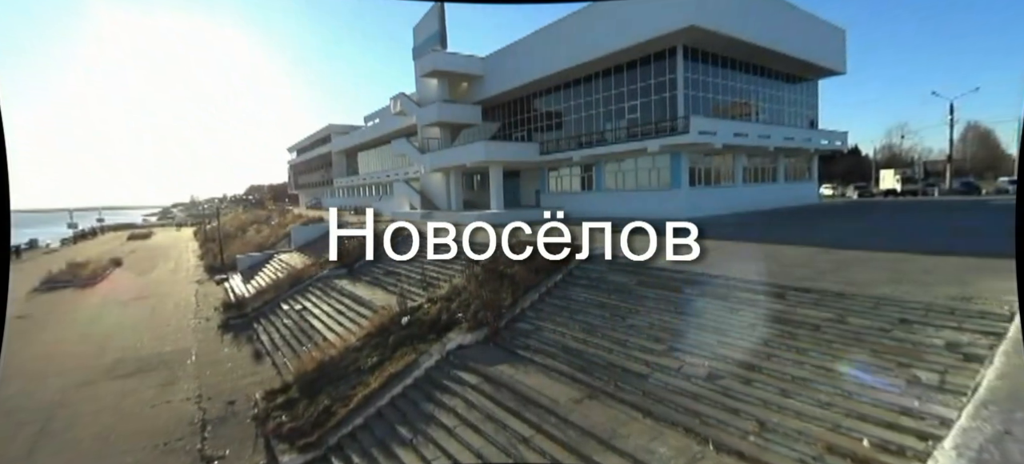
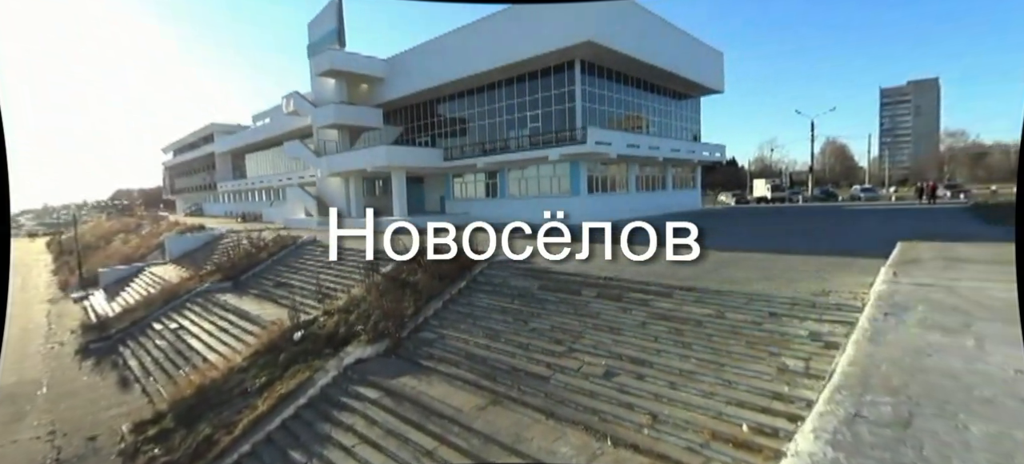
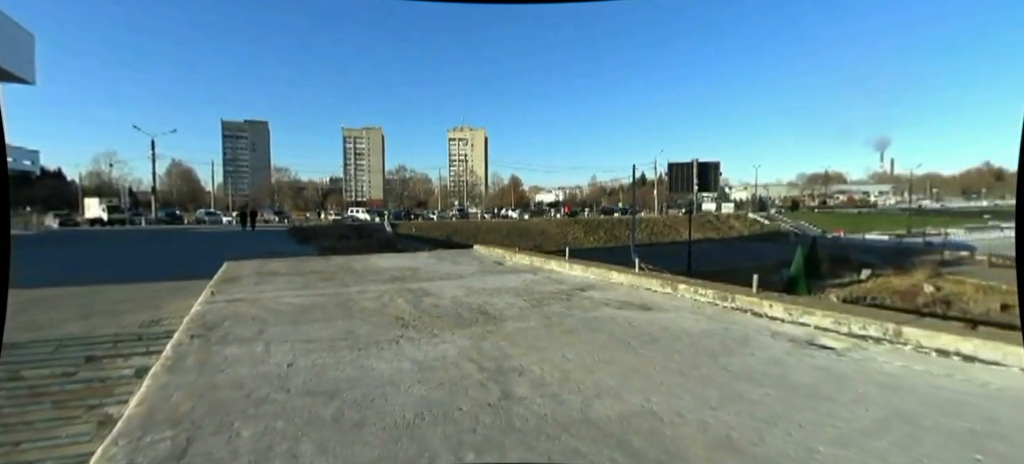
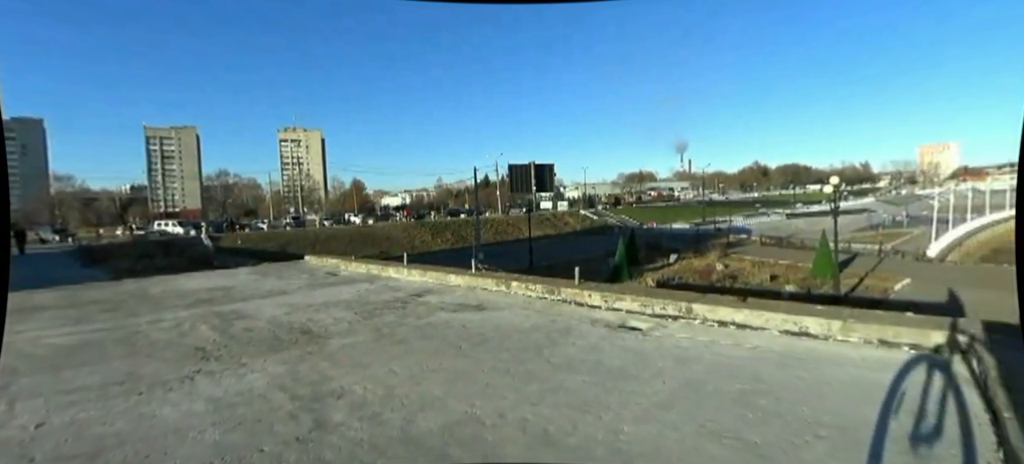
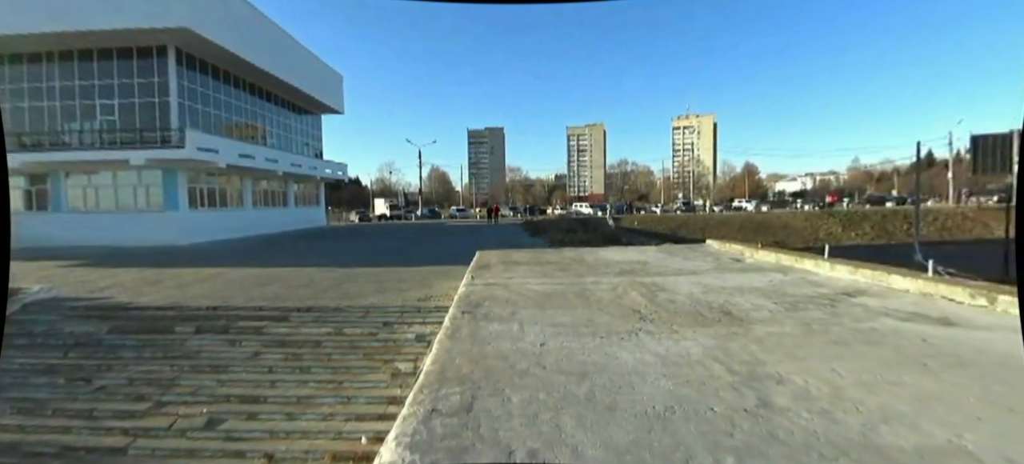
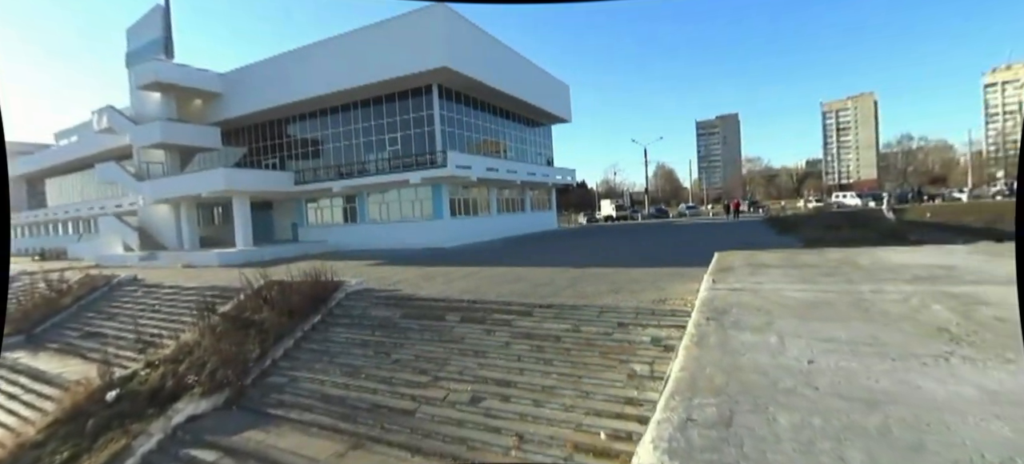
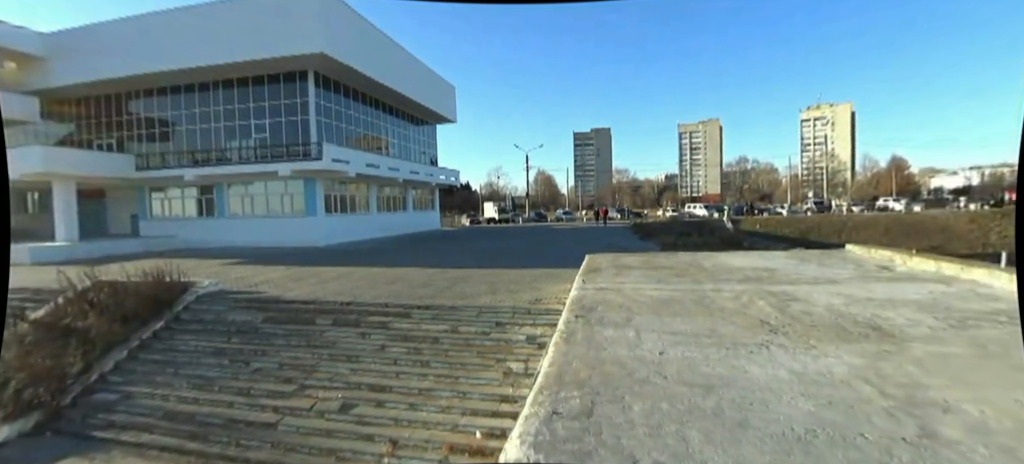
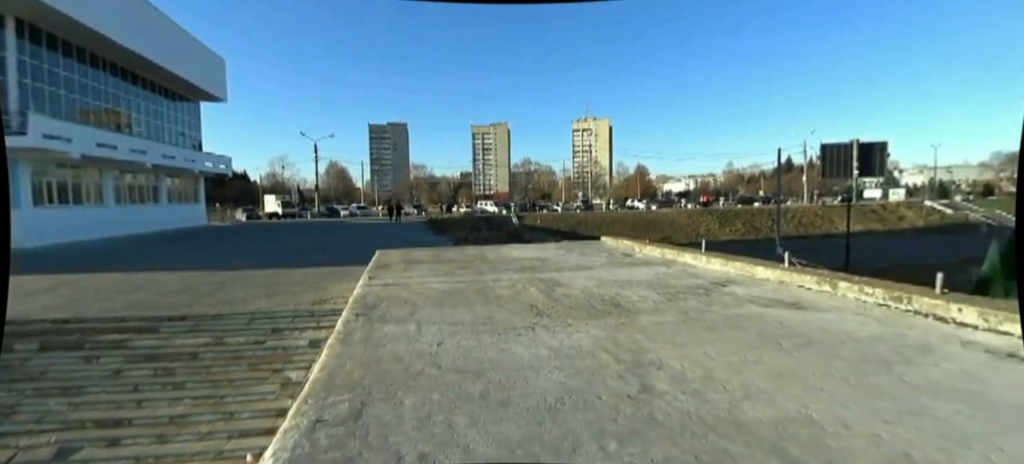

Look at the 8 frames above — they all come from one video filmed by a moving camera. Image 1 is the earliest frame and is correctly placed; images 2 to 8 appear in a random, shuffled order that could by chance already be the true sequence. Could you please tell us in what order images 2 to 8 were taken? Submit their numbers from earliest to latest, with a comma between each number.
2, 6, 7, 5, 8, 3, 4
